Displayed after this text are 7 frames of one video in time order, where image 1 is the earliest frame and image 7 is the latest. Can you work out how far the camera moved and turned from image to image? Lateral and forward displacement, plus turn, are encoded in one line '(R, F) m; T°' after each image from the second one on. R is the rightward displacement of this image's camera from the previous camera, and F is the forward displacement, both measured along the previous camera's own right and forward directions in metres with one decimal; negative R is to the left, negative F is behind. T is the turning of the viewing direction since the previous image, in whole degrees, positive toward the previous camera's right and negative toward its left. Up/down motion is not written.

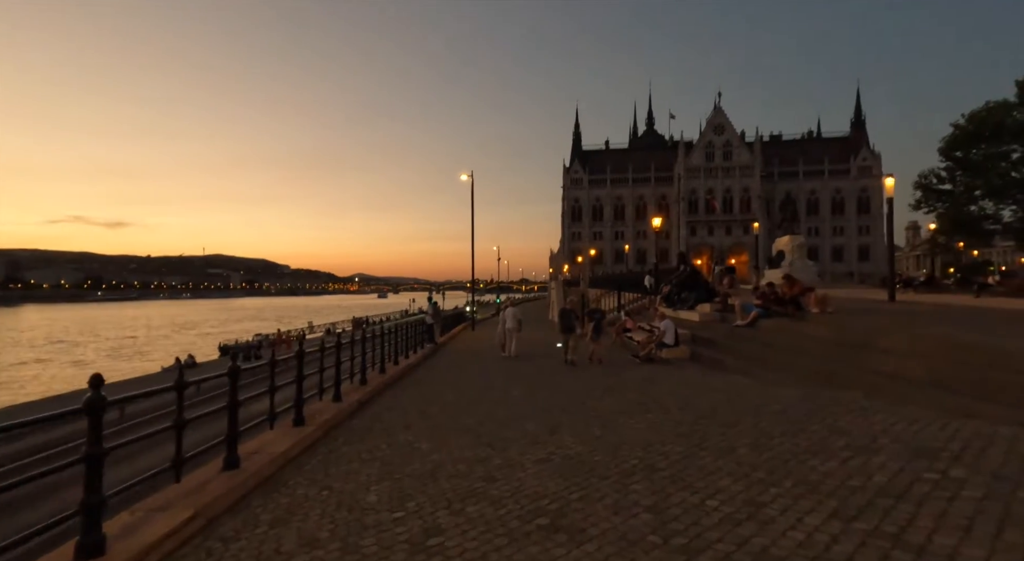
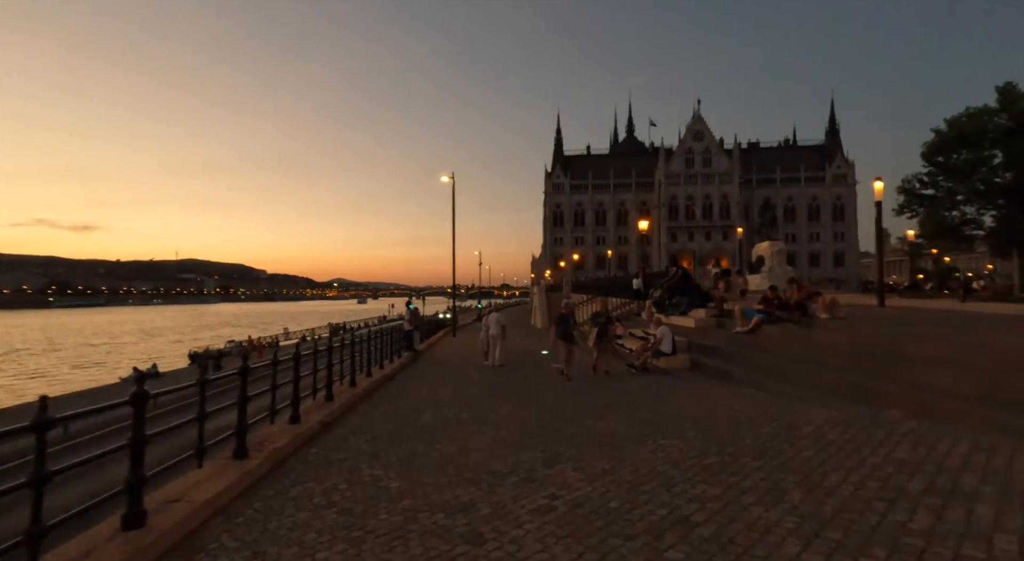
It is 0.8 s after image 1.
(-0.1, +1.3) m; +2°
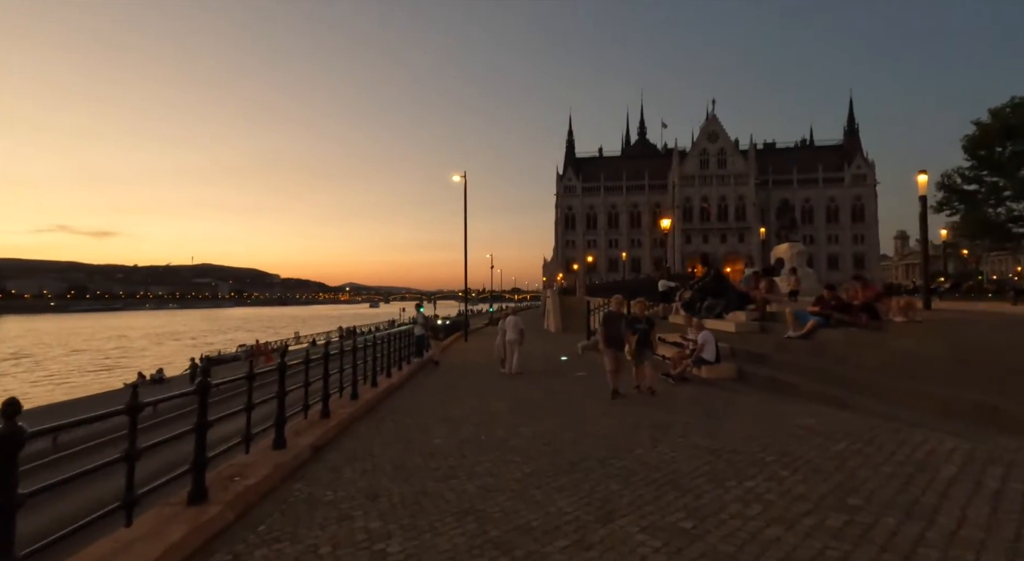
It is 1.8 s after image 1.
(-0.3, +1.7) m; -1°
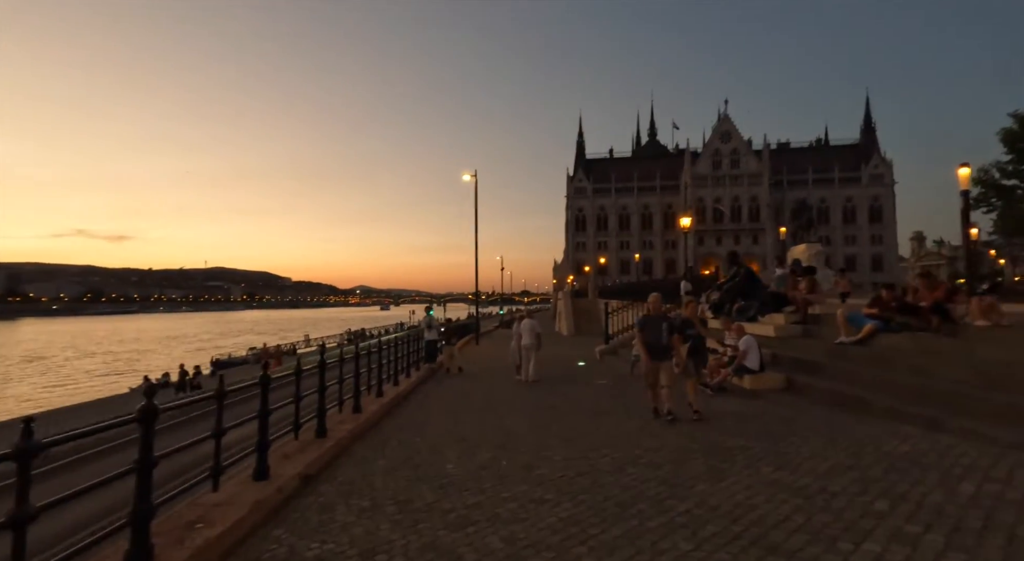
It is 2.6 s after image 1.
(-0.2, +1.3) m; -1°
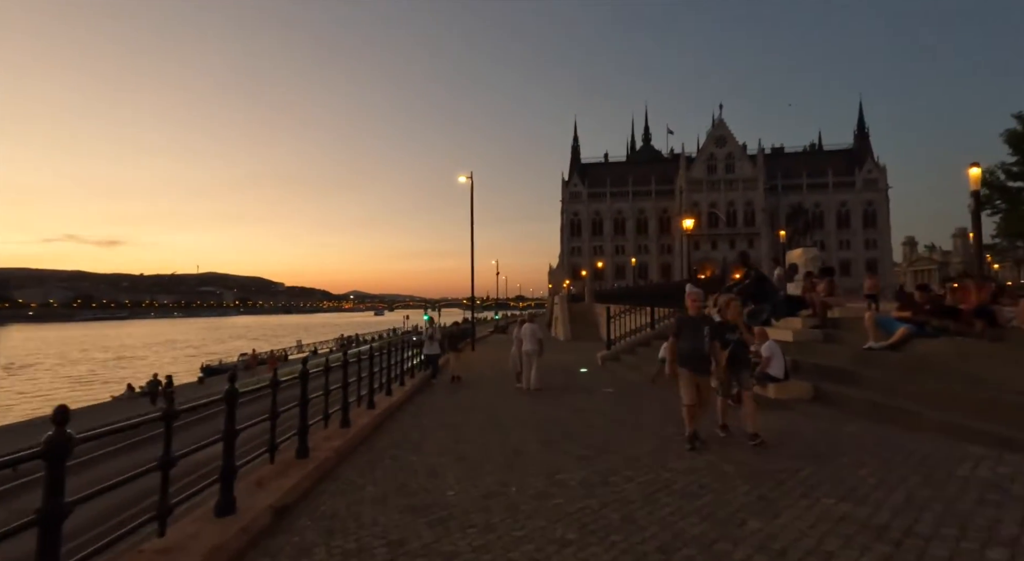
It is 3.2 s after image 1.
(-0.2, +1.0) m; +1°
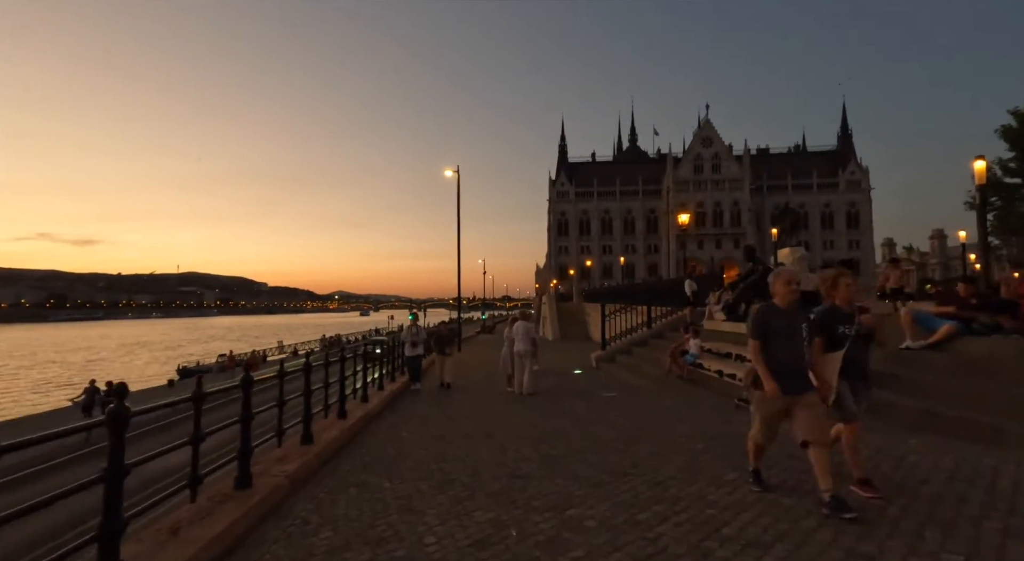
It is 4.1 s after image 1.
(-0.1, +1.5) m; +2°
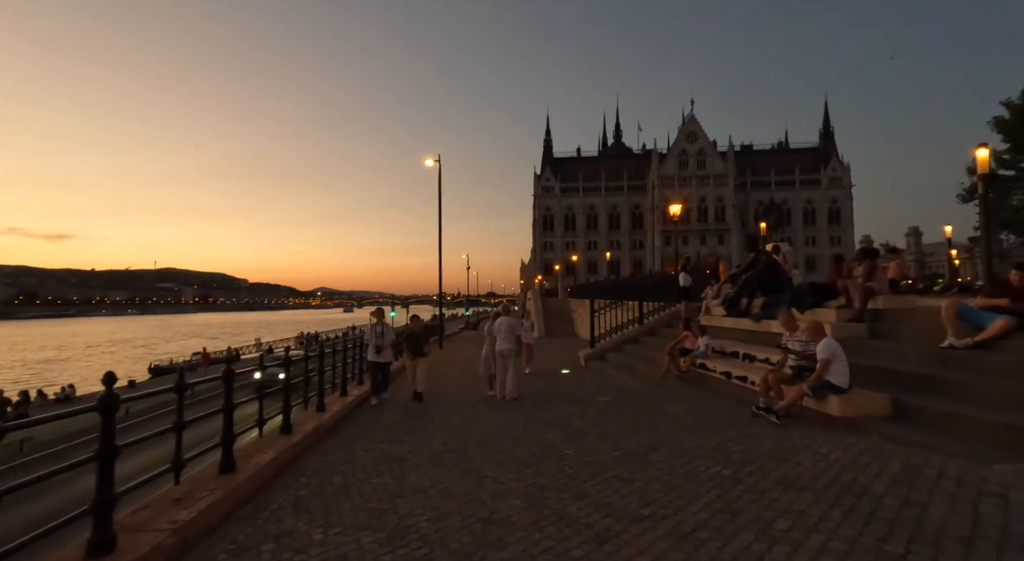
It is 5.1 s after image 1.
(+0.1, +1.6) m; +2°
